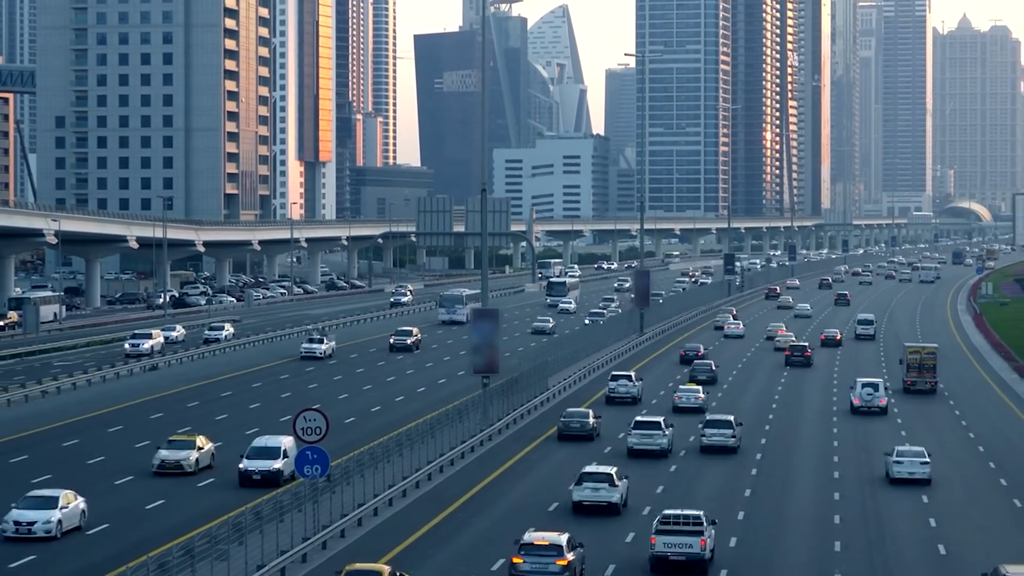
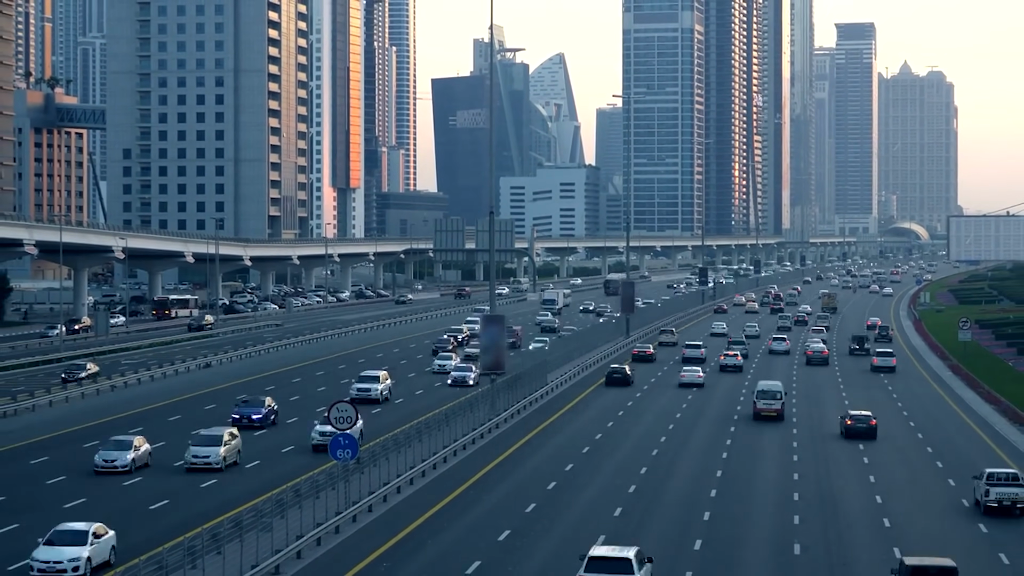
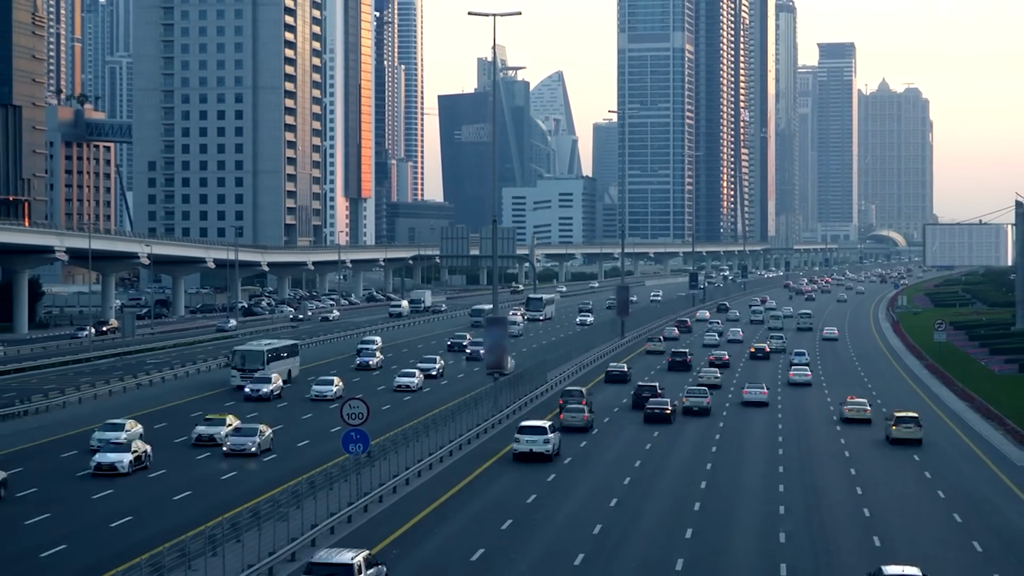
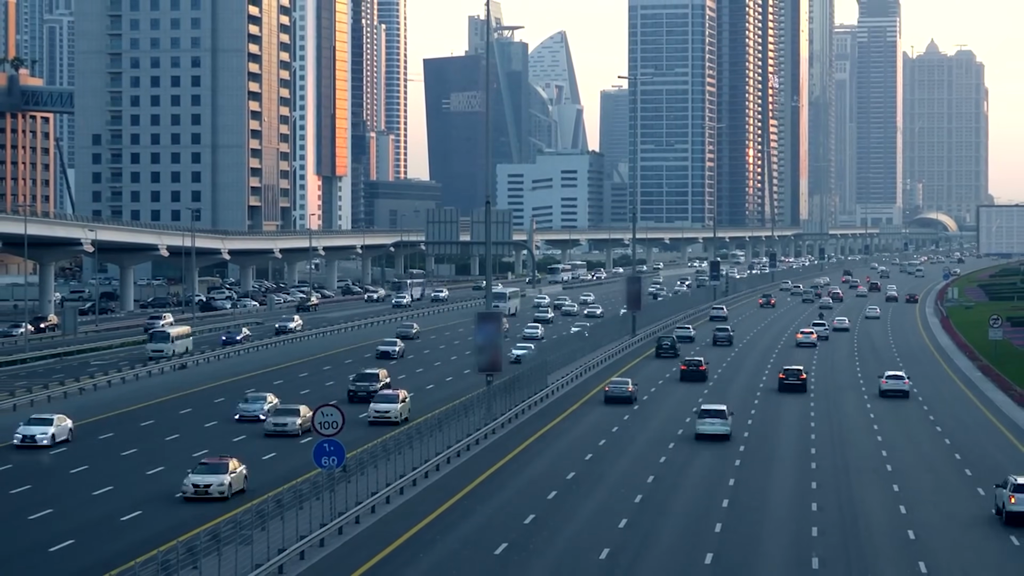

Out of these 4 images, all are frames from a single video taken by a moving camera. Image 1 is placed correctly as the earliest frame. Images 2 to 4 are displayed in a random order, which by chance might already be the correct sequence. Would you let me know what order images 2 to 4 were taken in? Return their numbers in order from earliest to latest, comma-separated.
4, 2, 3
